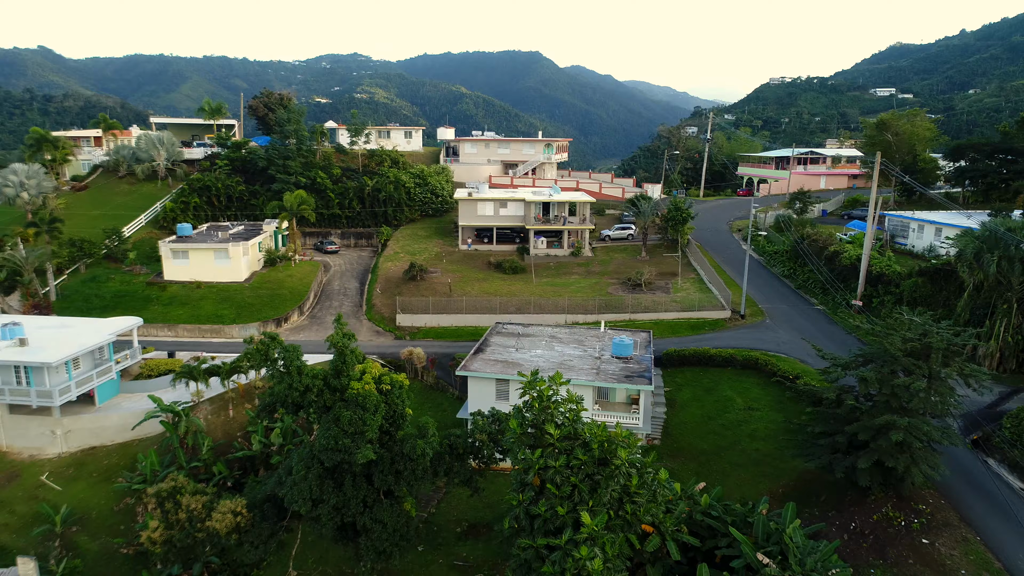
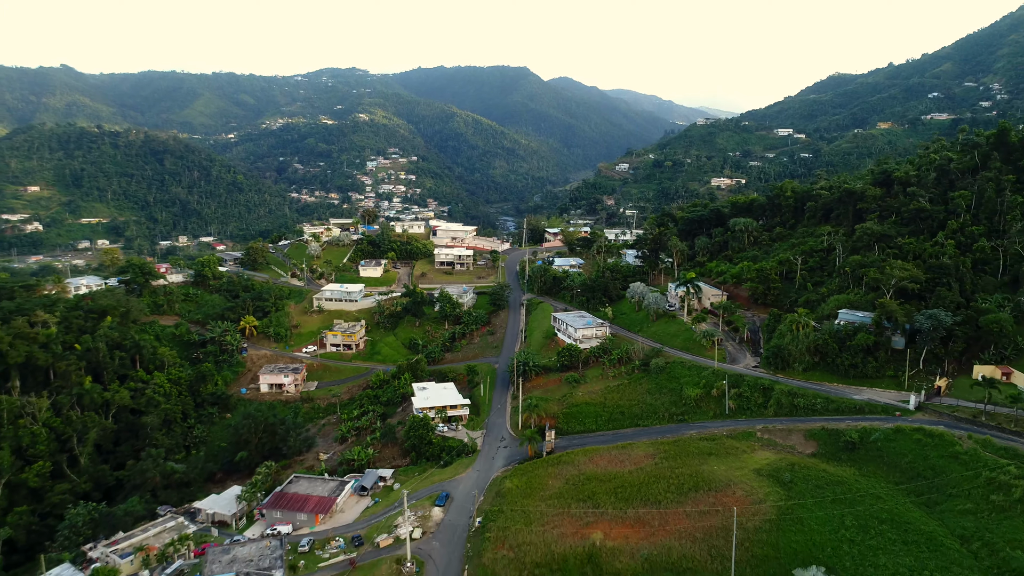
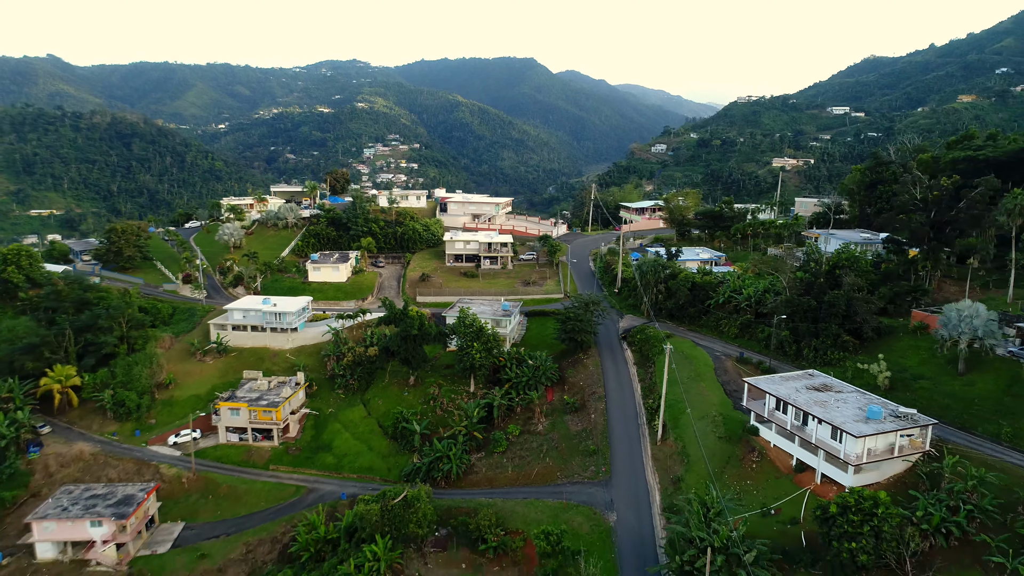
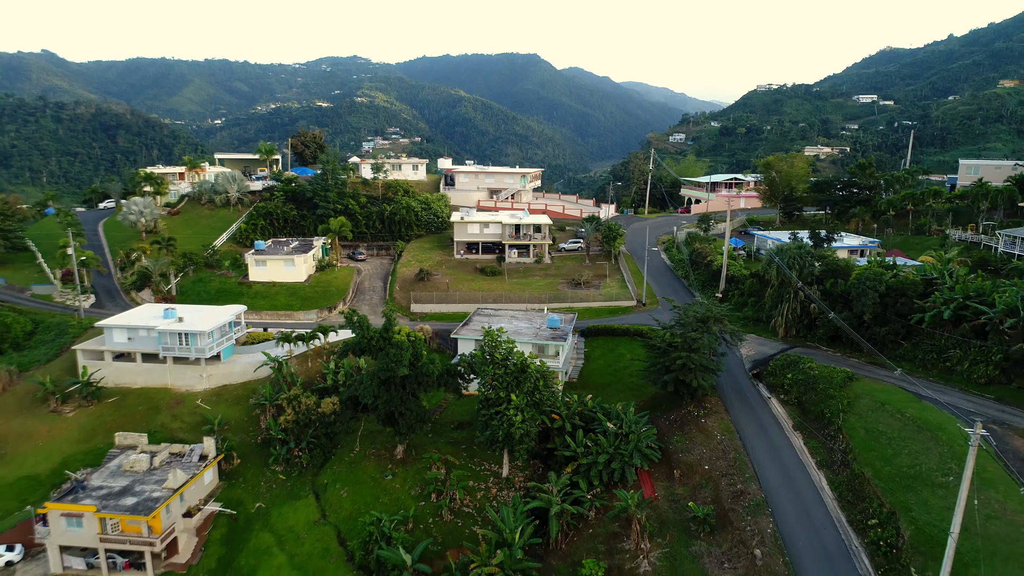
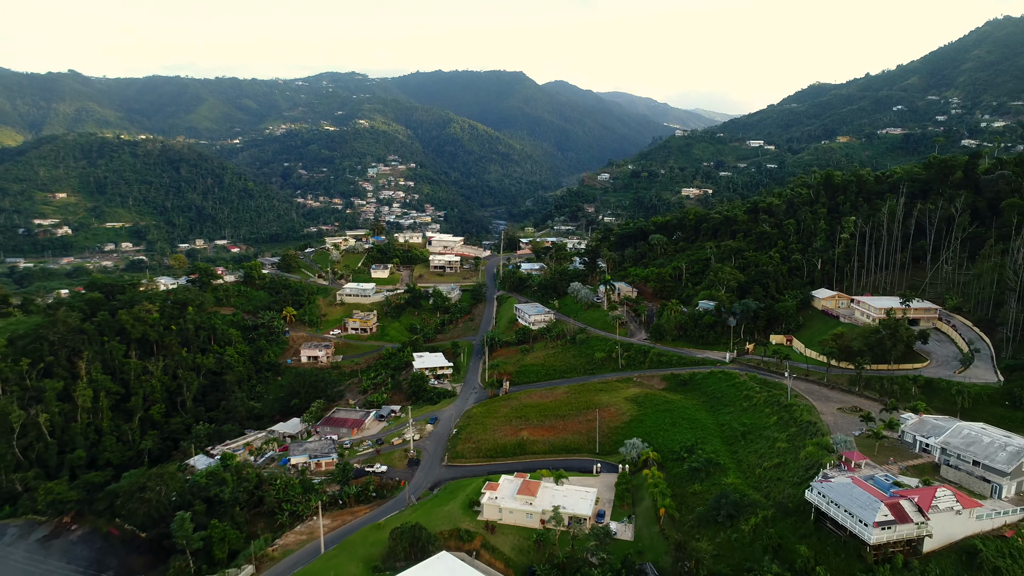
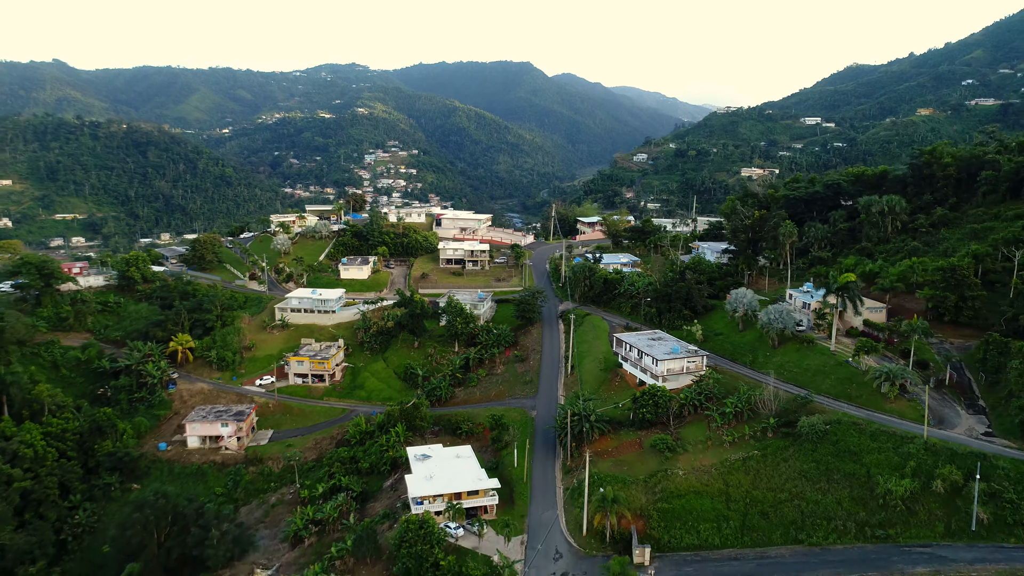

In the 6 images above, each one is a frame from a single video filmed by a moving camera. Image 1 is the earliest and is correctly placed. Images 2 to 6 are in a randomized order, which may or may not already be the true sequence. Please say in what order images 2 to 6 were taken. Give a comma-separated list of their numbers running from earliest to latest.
4, 3, 6, 2, 5
